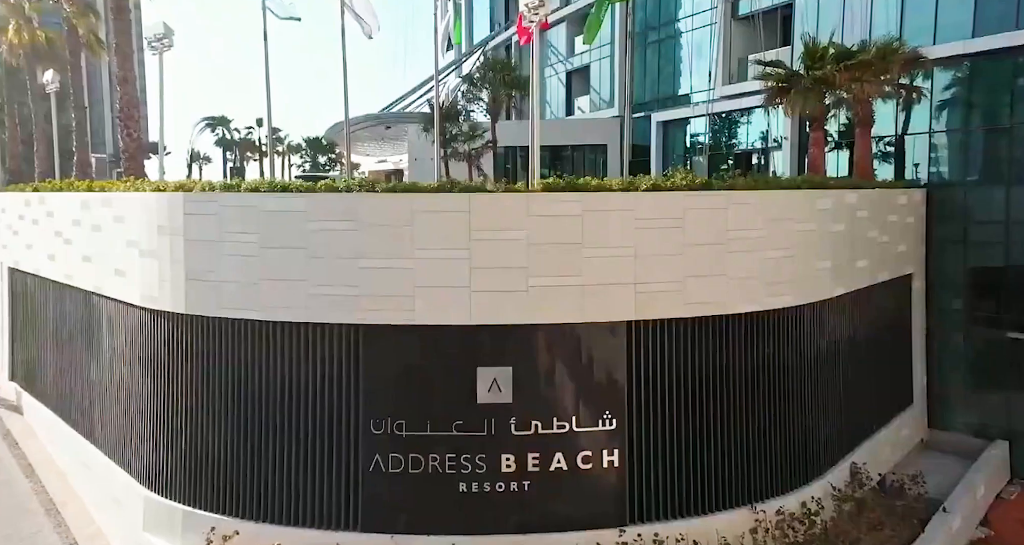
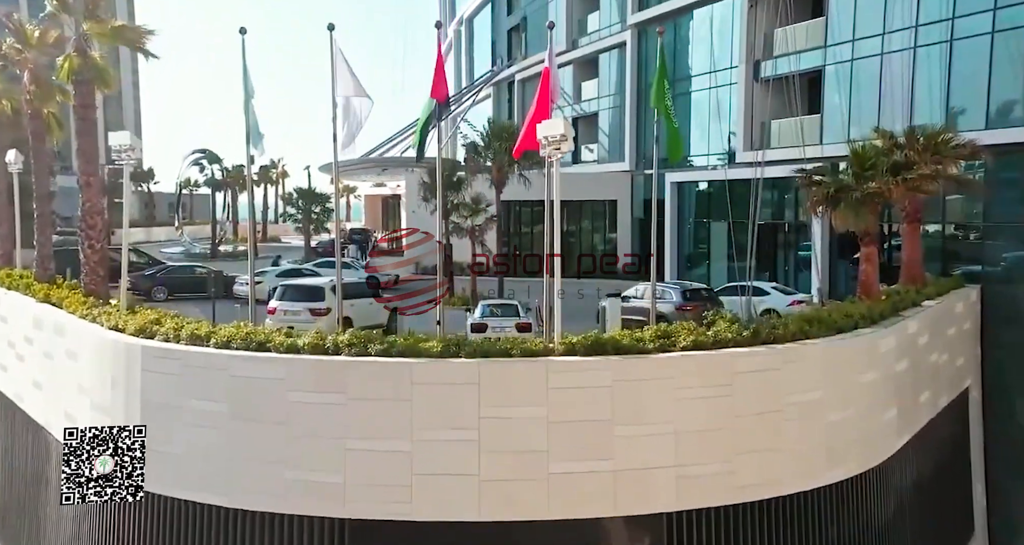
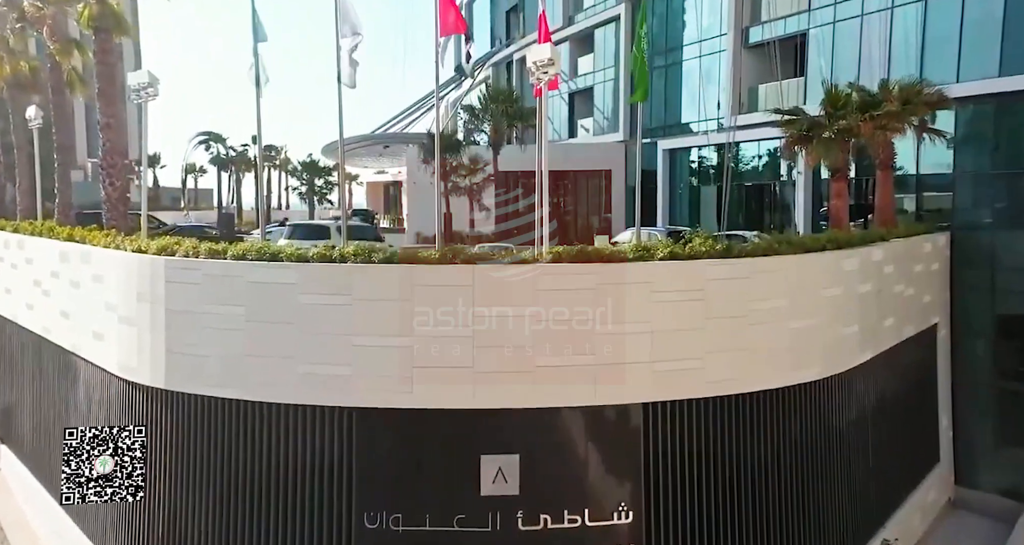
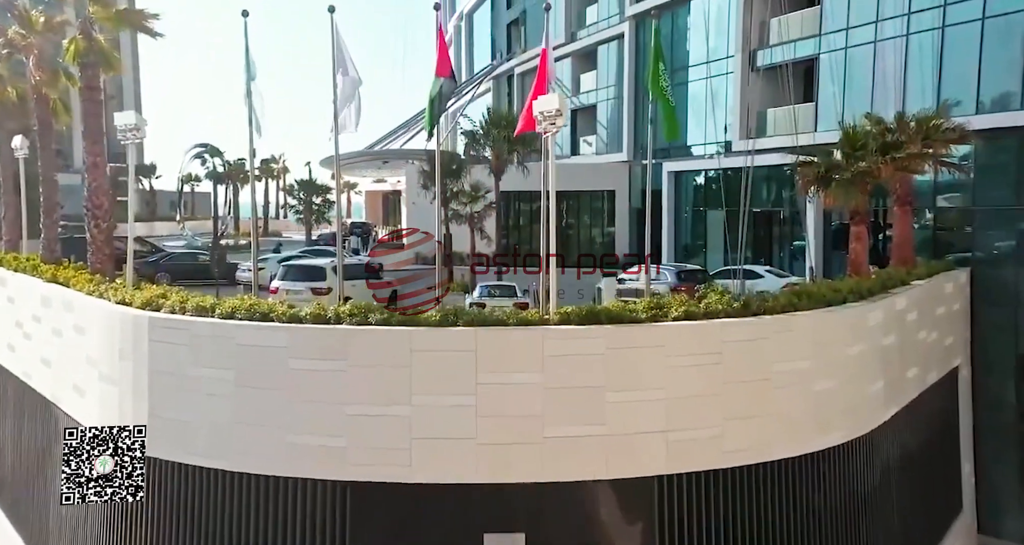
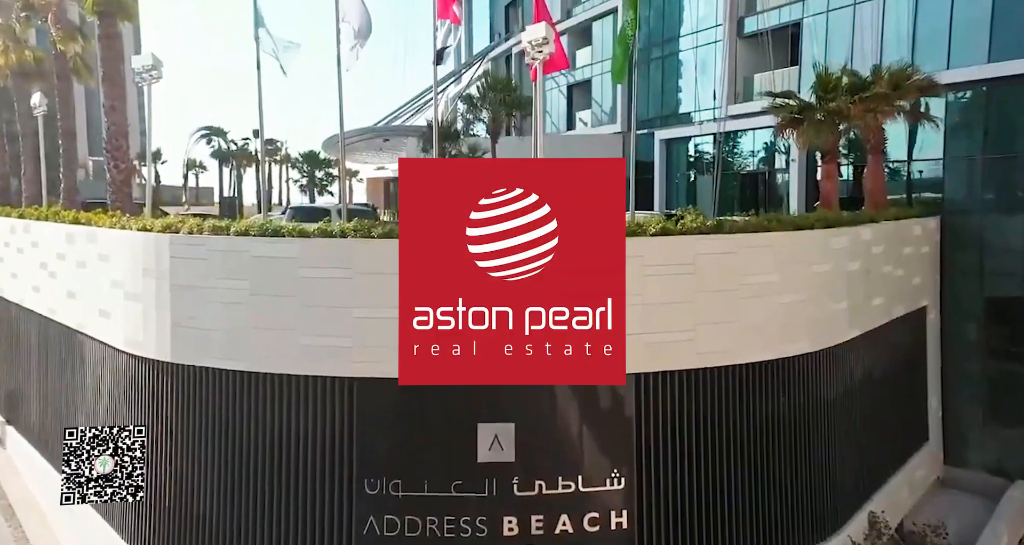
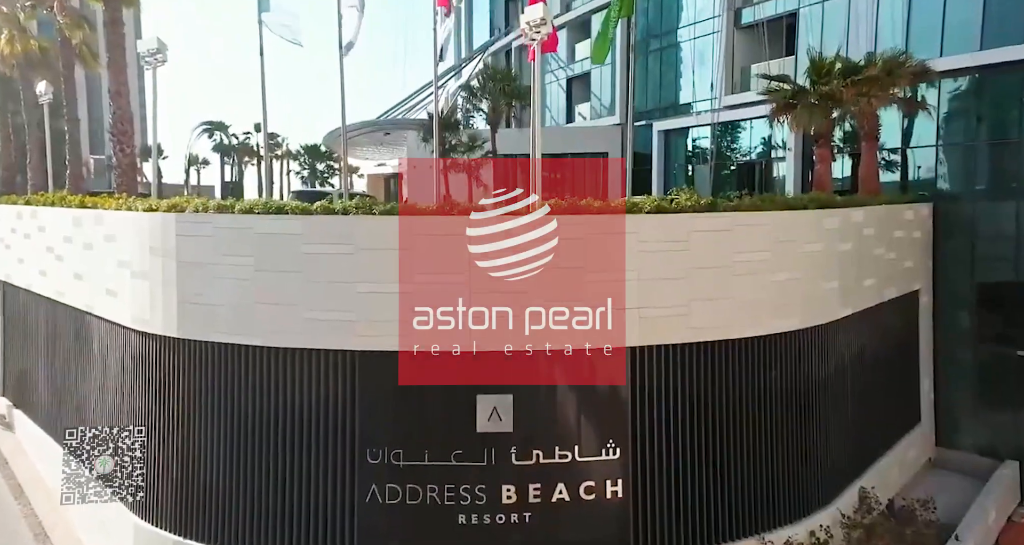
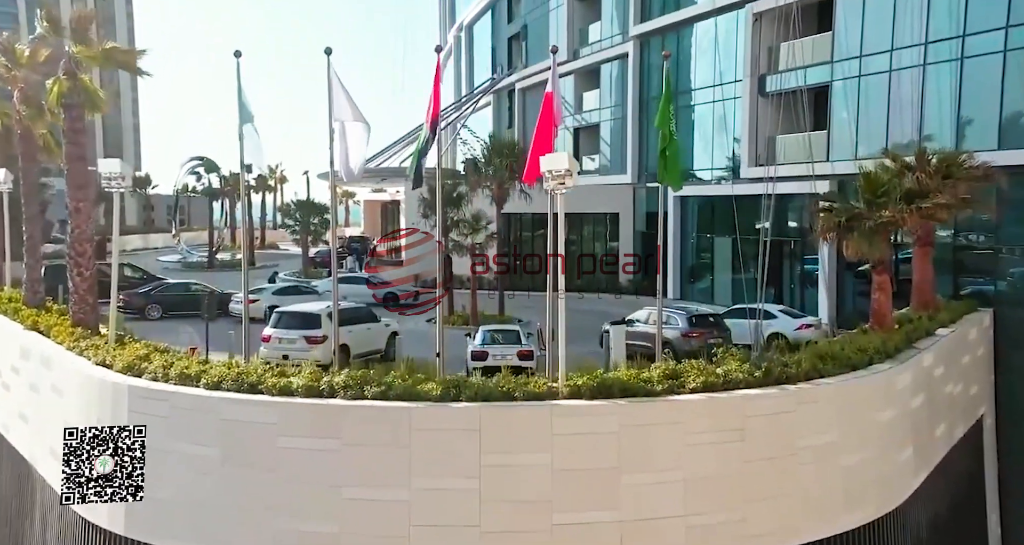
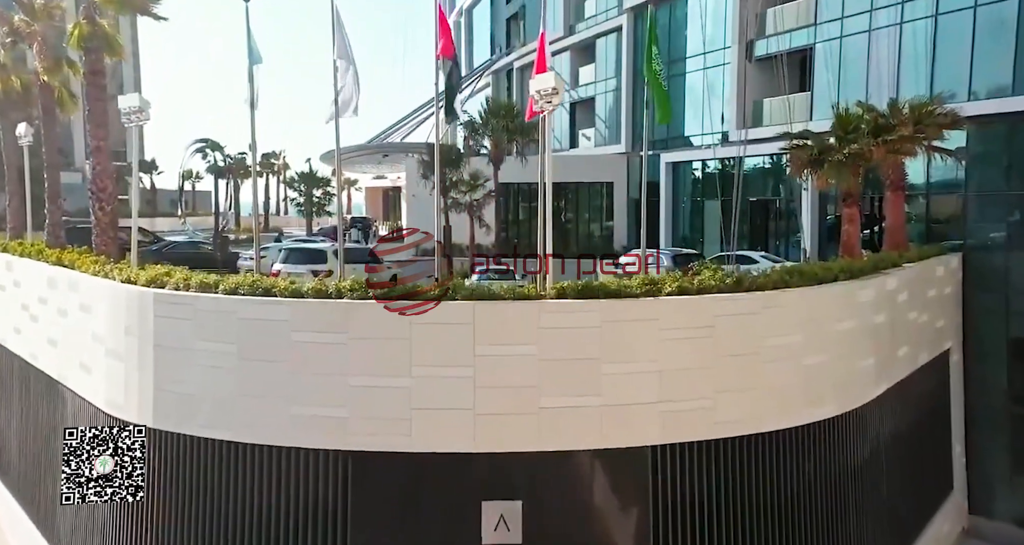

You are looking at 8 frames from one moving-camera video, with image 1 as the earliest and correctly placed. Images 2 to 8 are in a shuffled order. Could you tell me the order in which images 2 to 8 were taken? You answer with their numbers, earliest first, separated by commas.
6, 5, 3, 8, 4, 2, 7
